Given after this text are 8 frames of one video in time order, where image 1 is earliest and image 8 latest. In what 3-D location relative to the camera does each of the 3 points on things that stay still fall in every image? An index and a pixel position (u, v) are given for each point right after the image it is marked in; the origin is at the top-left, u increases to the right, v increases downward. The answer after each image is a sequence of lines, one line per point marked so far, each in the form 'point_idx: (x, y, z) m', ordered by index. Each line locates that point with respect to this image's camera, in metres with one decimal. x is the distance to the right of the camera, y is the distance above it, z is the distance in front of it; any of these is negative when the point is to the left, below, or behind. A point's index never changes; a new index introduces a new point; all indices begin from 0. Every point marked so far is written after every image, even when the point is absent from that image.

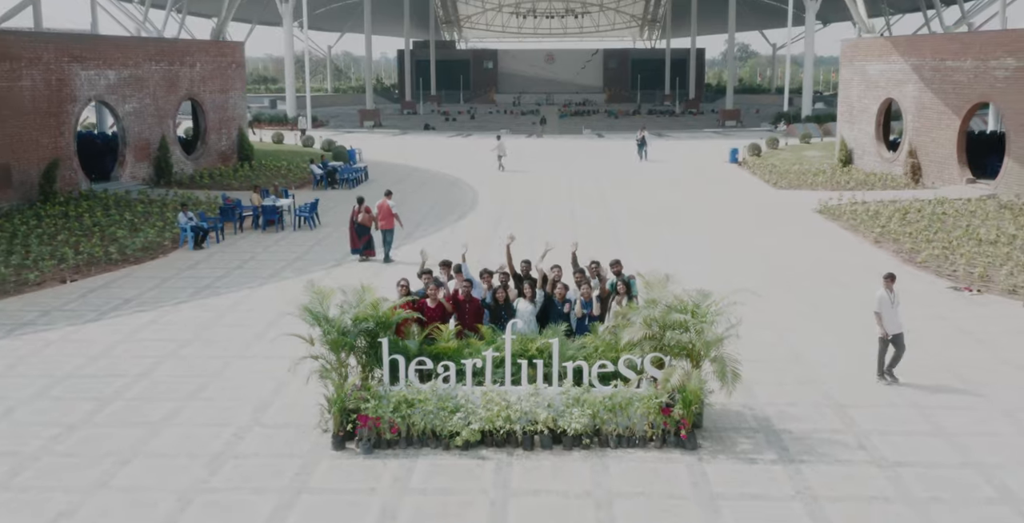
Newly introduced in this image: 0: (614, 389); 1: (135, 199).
0: (+0.8, -1.0, +7.5) m
1: (-7.7, +1.2, +19.4) m
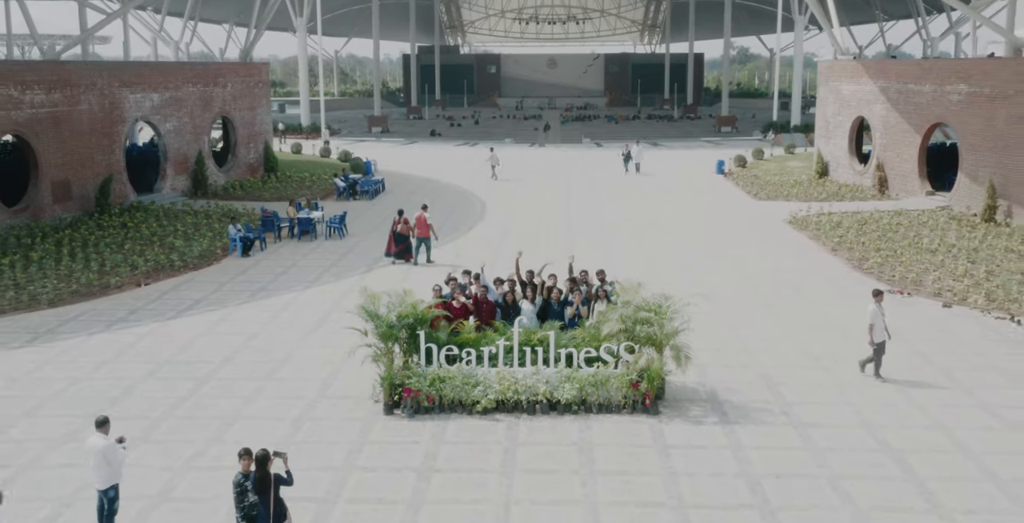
0: (+0.9, -1.1, +9.8) m
1: (-7.6, +1.1, +21.7) m
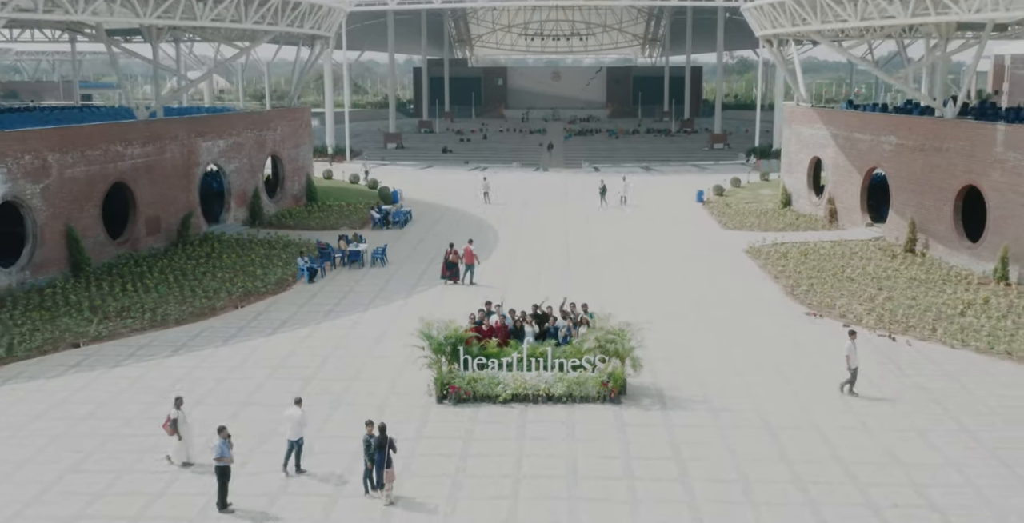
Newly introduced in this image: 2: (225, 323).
0: (+1.1, -1.7, +14.4) m
1: (-7.3, +0.6, +26.4) m
2: (-5.7, -1.2, +18.7) m
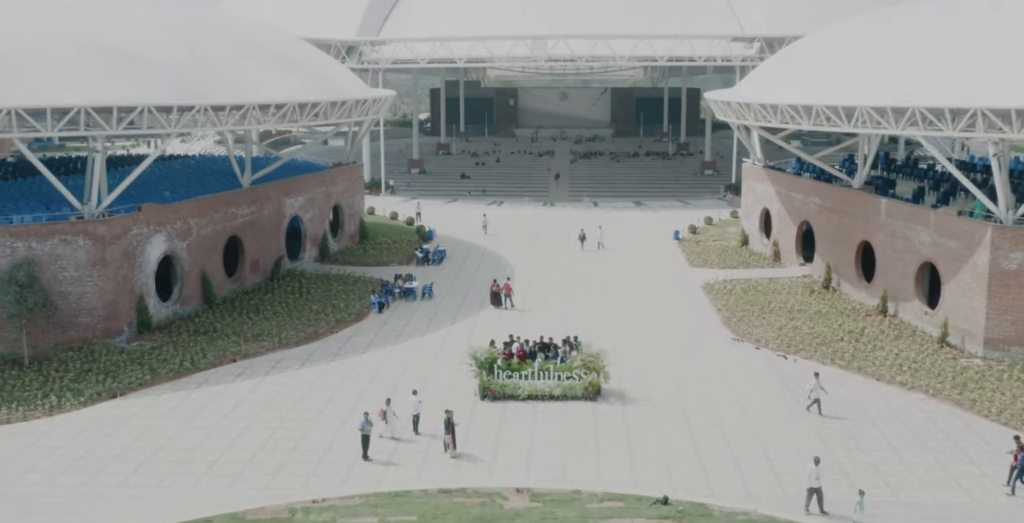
0: (+1.4, -2.9, +22.6) m
1: (-6.8, -0.6, +34.6) m
2: (-5.2, -2.4, +26.9) m
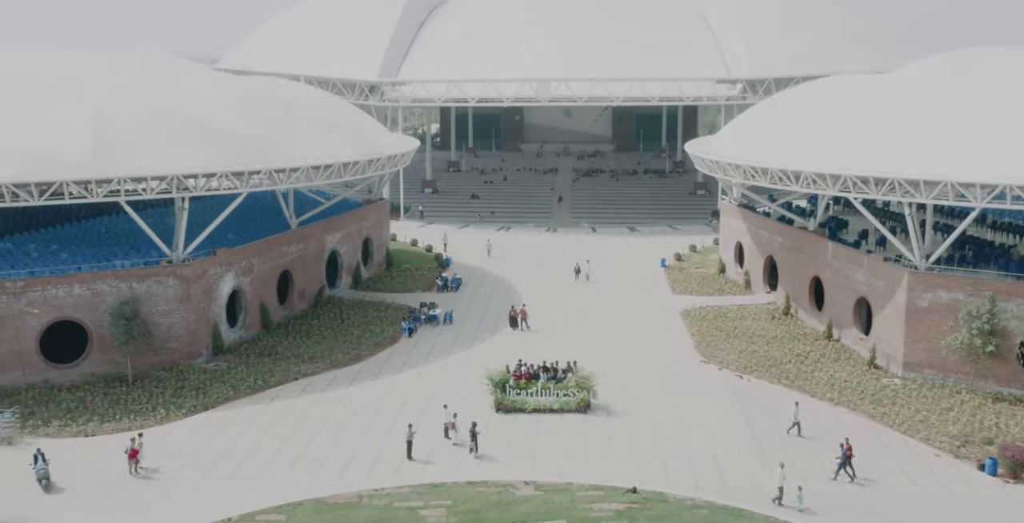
0: (+1.7, -4.1, +28.6) m
1: (-6.5, -1.8, +40.6) m
2: (-5.0, -3.6, +33.0) m
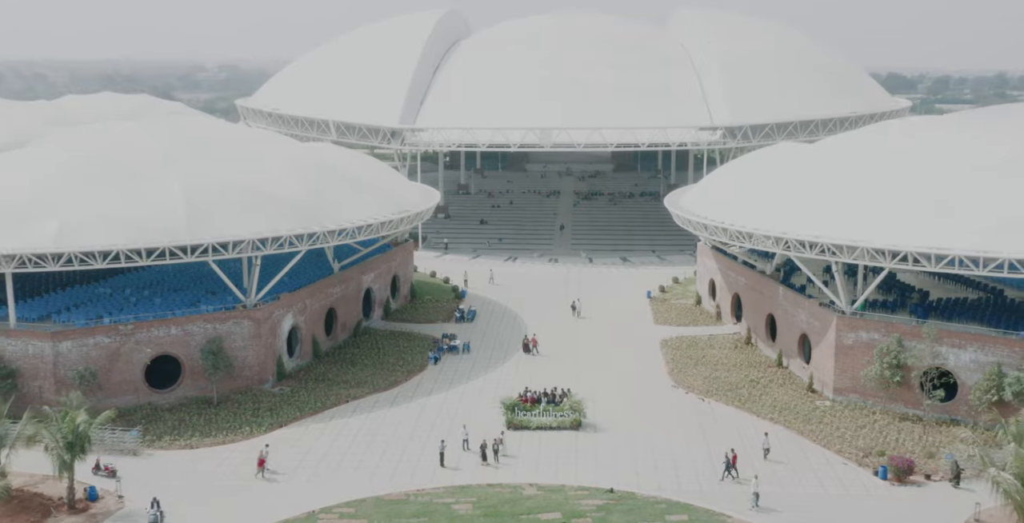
0: (+2.0, -6.0, +36.4) m
1: (-6.2, -3.7, +48.5) m
2: (-4.6, -5.5, +40.8) m
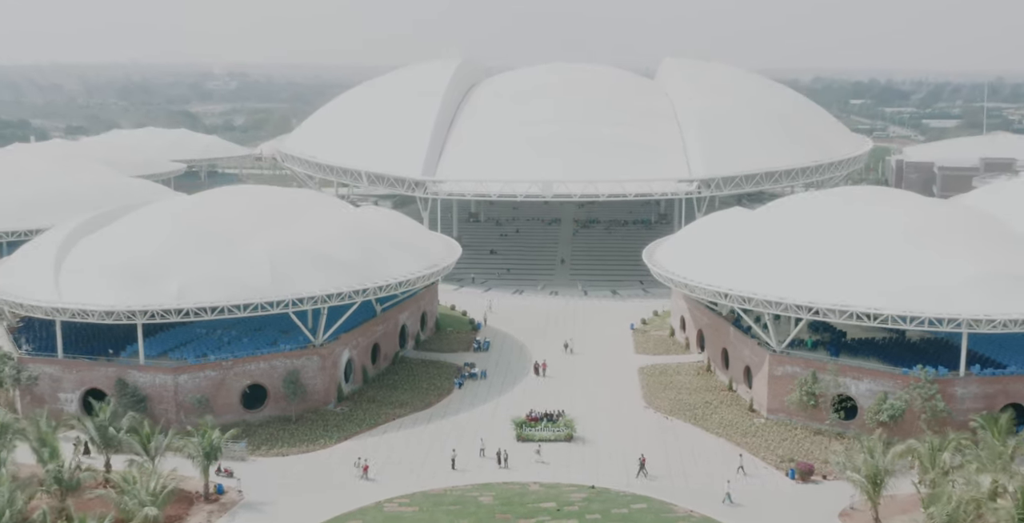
0: (+2.4, -8.8, +48.2) m
1: (-5.7, -6.5, +60.3) m
2: (-4.2, -8.3, +52.7) m
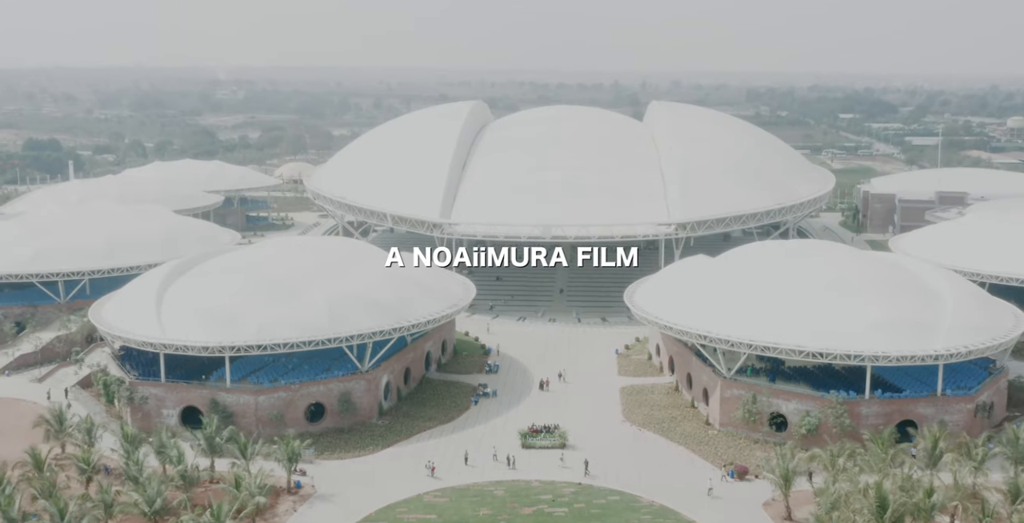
0: (+2.9, -11.8, +61.9) m
1: (-5.2, -9.5, +74.0) m
2: (-3.8, -11.3, +66.3) m
